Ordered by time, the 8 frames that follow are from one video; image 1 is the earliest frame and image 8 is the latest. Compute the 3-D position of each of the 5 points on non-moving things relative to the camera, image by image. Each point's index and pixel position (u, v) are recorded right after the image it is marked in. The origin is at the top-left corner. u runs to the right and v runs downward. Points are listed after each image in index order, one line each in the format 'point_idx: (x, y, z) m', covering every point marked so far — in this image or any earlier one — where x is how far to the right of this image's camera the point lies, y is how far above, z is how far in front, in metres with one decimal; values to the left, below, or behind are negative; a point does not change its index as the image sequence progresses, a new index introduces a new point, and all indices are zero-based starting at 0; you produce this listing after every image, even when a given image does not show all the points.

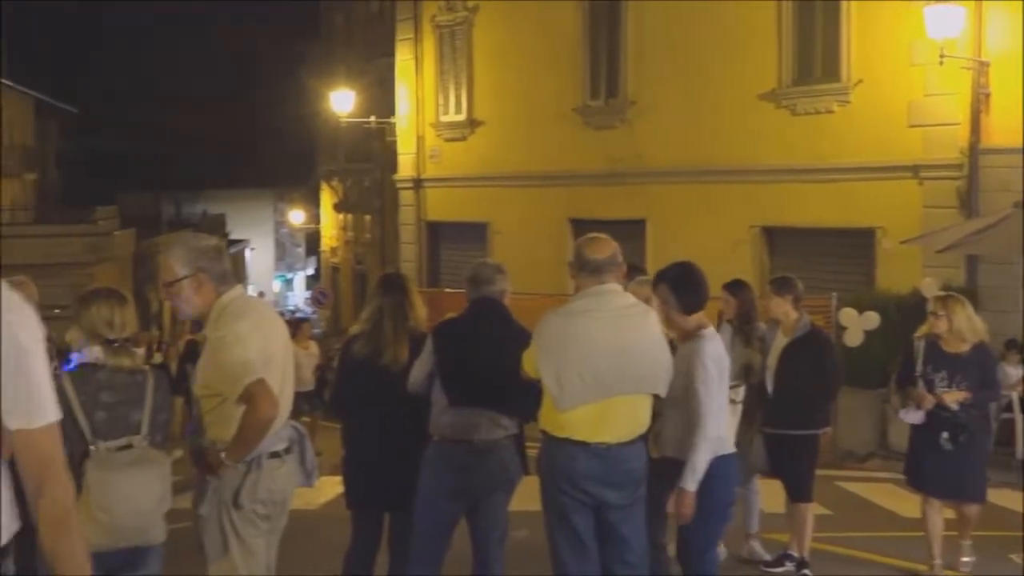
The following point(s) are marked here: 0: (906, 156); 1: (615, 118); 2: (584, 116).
0: (+3.3, +1.1, +8.7) m
1: (+1.0, +1.7, +10.4) m
2: (+0.7, +1.8, +10.6) m
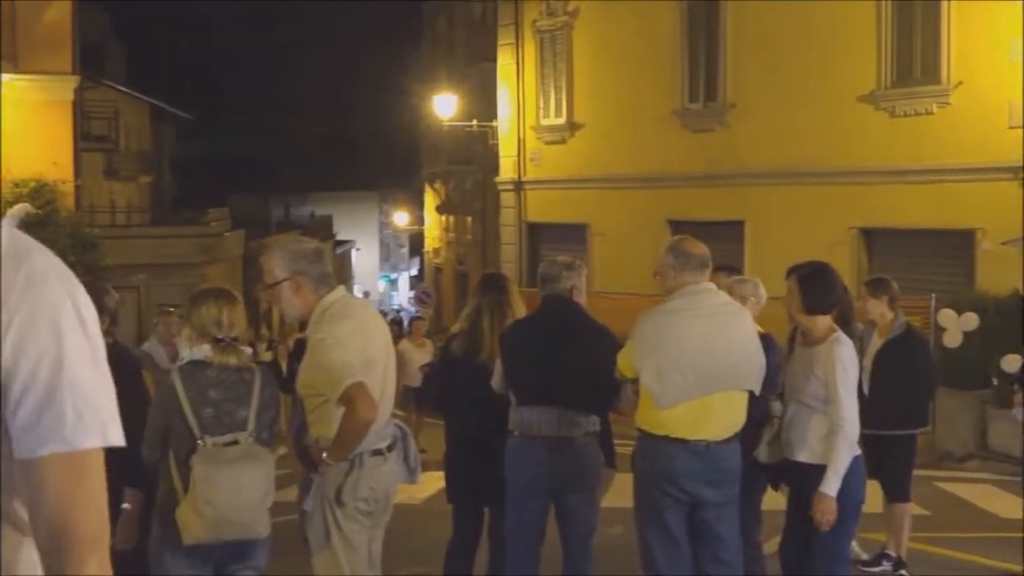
0: (+4.2, +1.1, +8.4) m
1: (+2.1, +1.7, +10.4) m
2: (+1.8, +1.8, +10.6) m
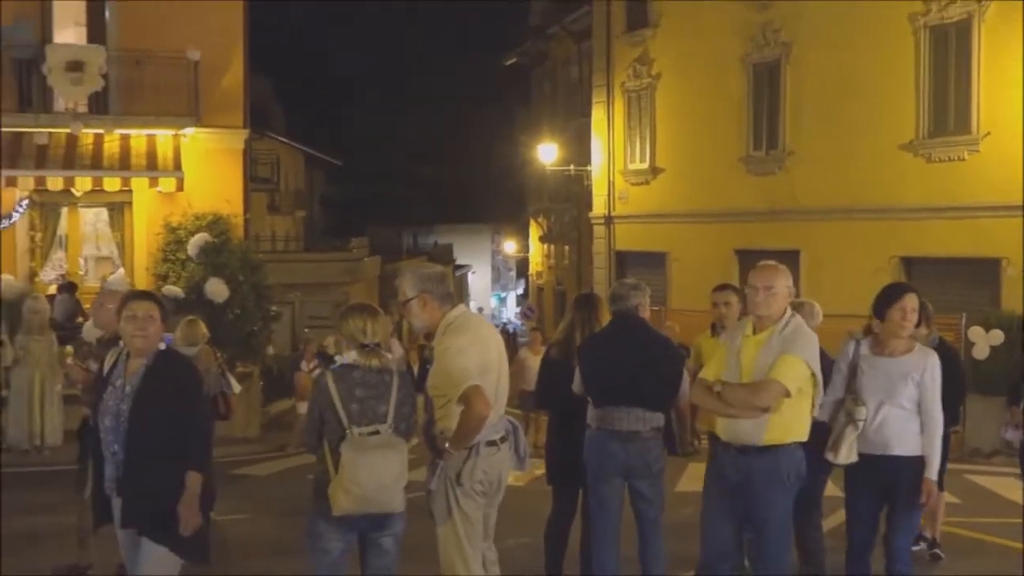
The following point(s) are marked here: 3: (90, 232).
0: (+5.1, +0.9, +10.0) m
1: (+3.1, +1.5, +12.0) m
2: (+2.9, +1.6, +12.3) m
3: (-6.0, +0.8, +15.1) m
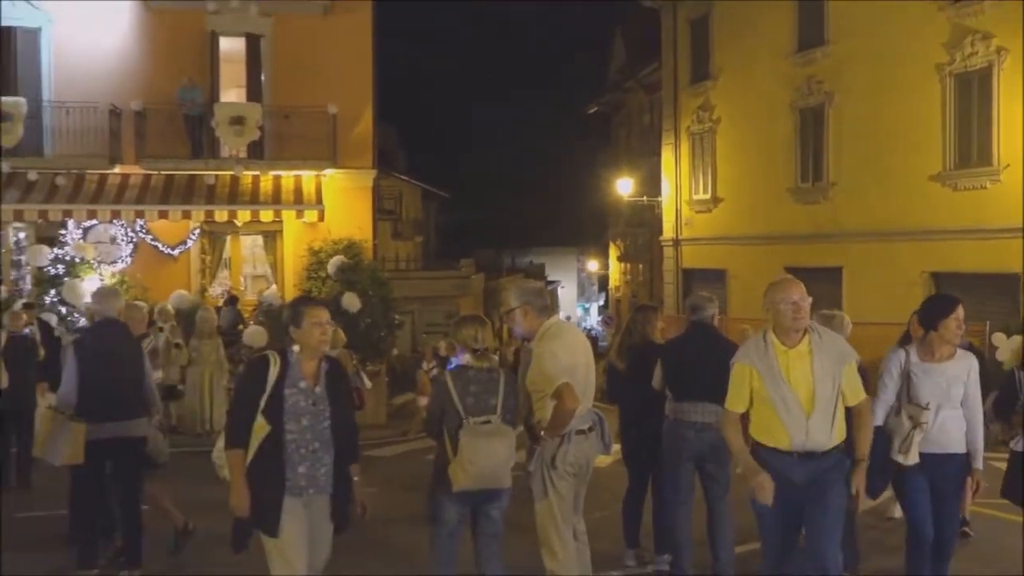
0: (+6.1, +0.8, +11.7) m
1: (+4.3, +1.3, +13.9) m
2: (+4.0, +1.4, +14.1) m
3: (-4.6, +0.6, +17.7) m
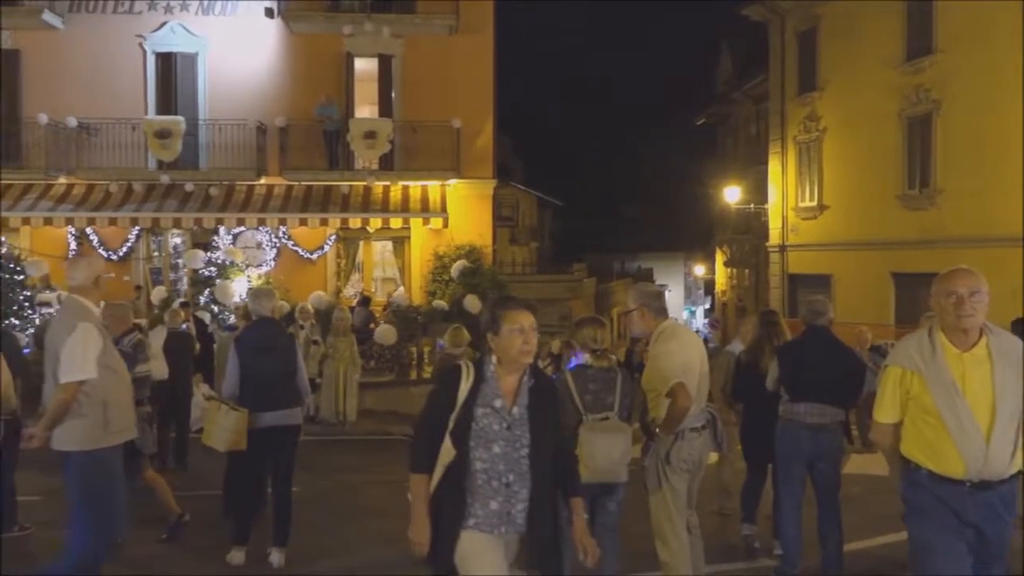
0: (+7.5, +0.7, +11.8) m
1: (+5.9, +1.2, +14.2) m
2: (+5.7, +1.3, +14.5) m
3: (-2.5, +0.5, +18.9) m
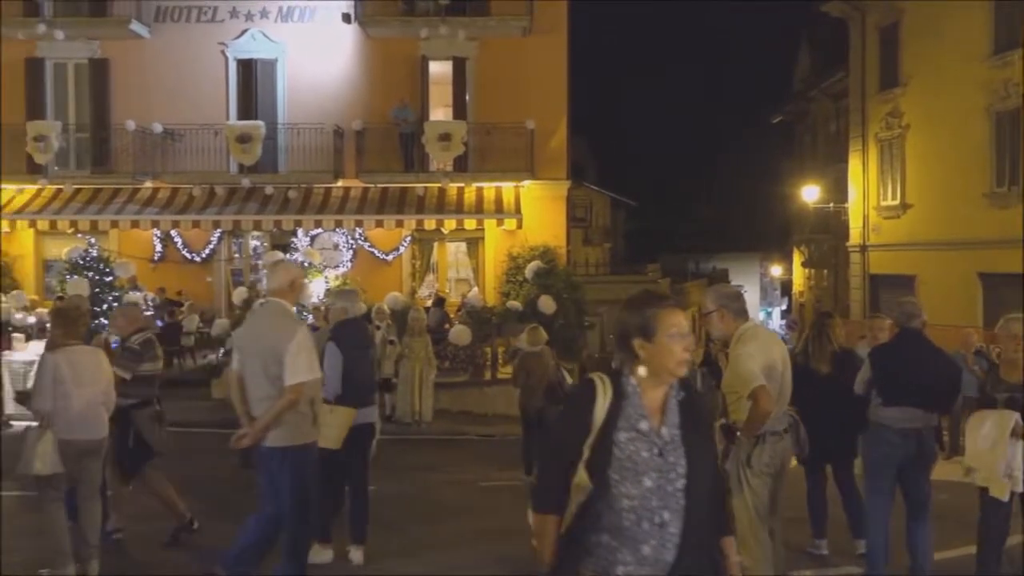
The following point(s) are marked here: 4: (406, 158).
0: (+8.3, +0.7, +11.2) m
1: (+6.9, +1.2, +13.7) m
2: (+6.7, +1.3, +14.0) m
3: (-1.2, +0.5, +19.0) m
4: (-2.0, +2.4, +18.9) m
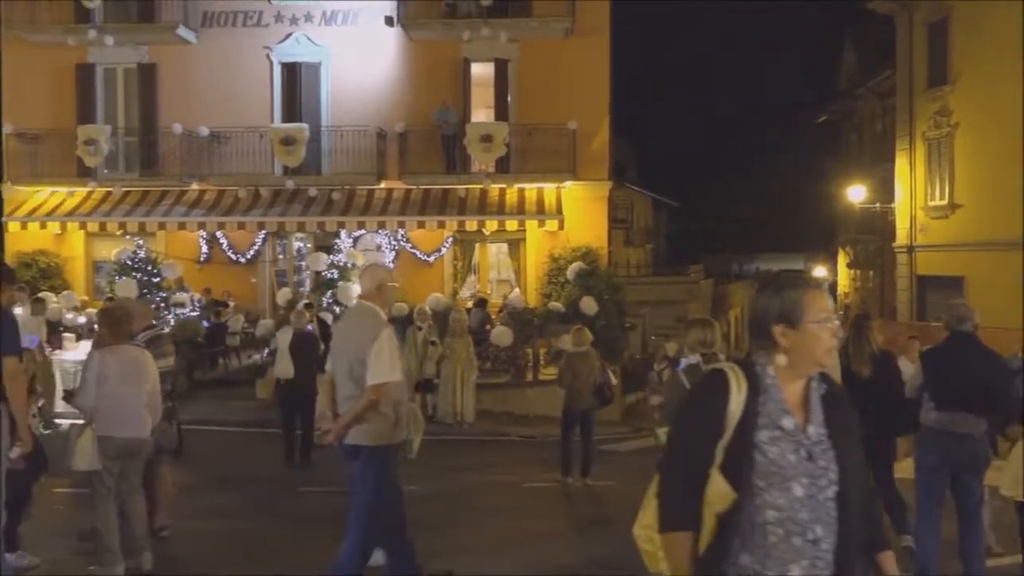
0: (+8.8, +0.7, +10.9) m
1: (+7.5, +1.2, +13.4) m
2: (+7.3, +1.3, +13.8) m
3: (-0.4, +0.5, +19.1) m
4: (-1.2, +2.4, +19.0) m
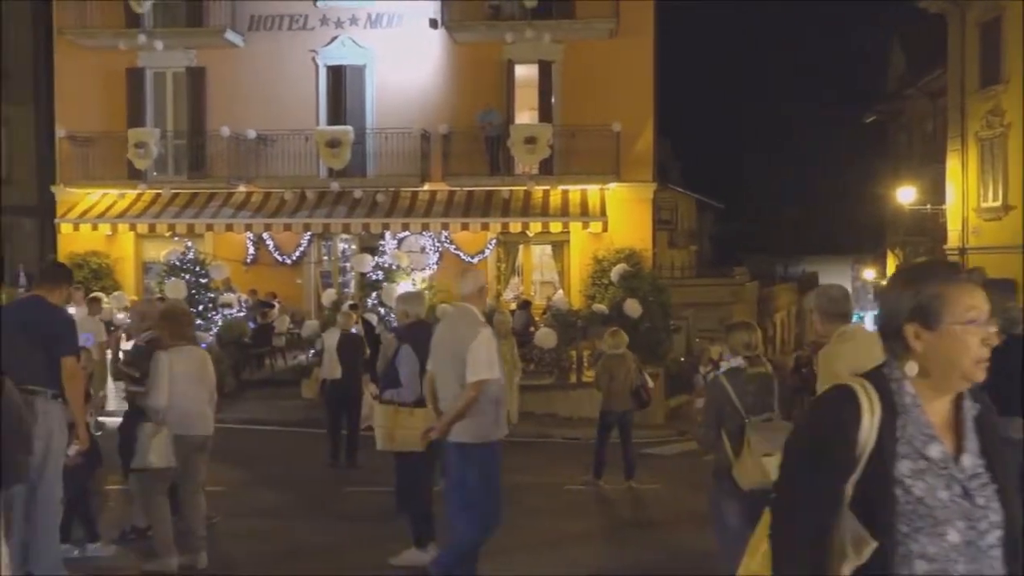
0: (+9.3, +0.6, +10.5) m
1: (+8.1, +1.2, +13.1) m
2: (+7.9, +1.2, +13.4) m
3: (+0.4, +0.5, +19.1) m
4: (-0.4, +2.4, +19.0) m
